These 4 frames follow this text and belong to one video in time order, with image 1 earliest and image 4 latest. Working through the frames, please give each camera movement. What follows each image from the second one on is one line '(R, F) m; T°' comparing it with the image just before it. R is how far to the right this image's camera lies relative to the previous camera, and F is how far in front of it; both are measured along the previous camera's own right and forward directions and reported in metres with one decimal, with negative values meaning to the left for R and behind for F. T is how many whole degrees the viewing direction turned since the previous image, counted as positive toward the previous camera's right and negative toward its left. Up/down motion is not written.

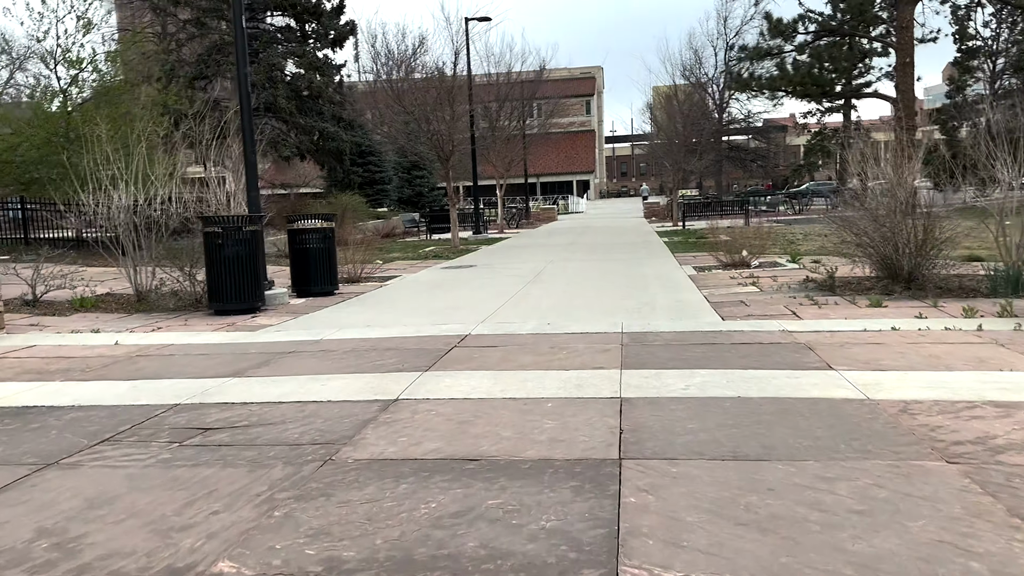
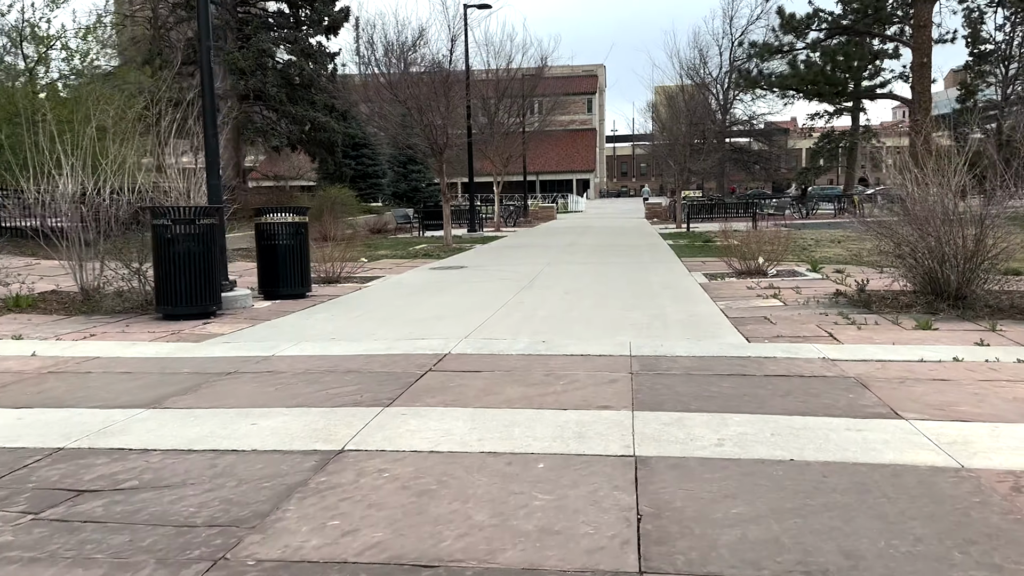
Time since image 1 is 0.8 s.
(+0.1, +1.2) m; 0°
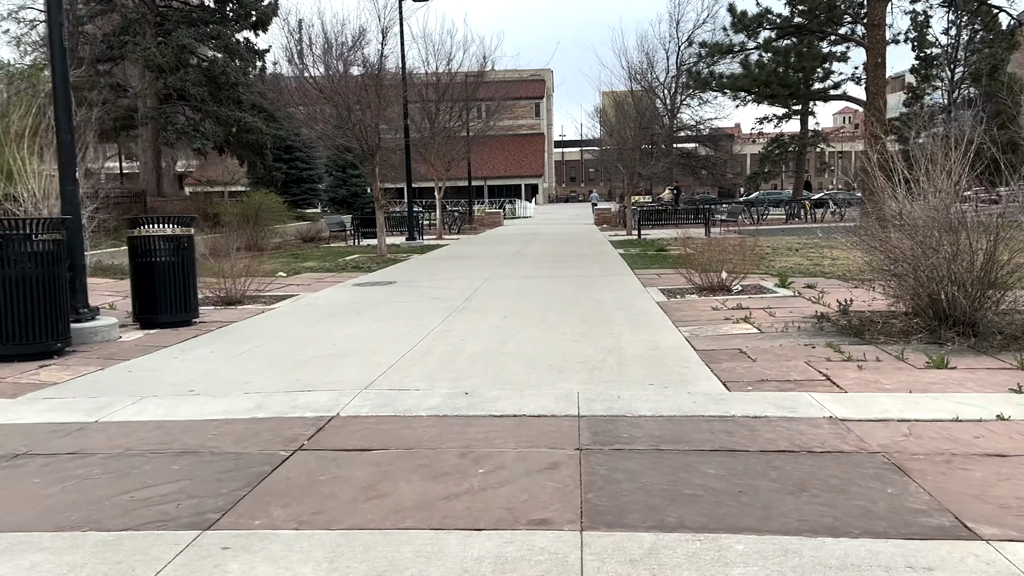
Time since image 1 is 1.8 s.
(+0.2, +1.5) m; +3°
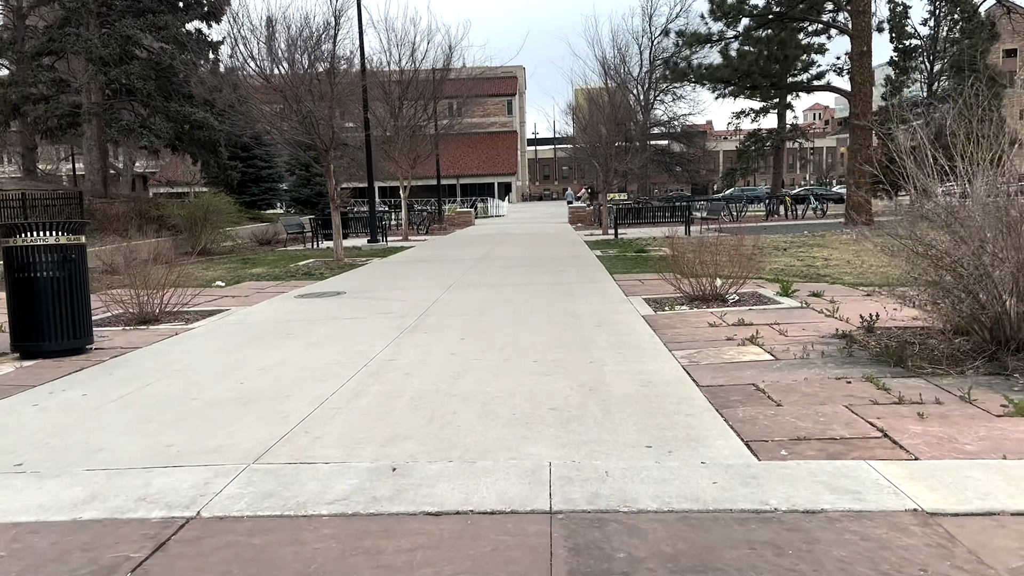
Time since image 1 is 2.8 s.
(+0.1, +1.4) m; +2°
